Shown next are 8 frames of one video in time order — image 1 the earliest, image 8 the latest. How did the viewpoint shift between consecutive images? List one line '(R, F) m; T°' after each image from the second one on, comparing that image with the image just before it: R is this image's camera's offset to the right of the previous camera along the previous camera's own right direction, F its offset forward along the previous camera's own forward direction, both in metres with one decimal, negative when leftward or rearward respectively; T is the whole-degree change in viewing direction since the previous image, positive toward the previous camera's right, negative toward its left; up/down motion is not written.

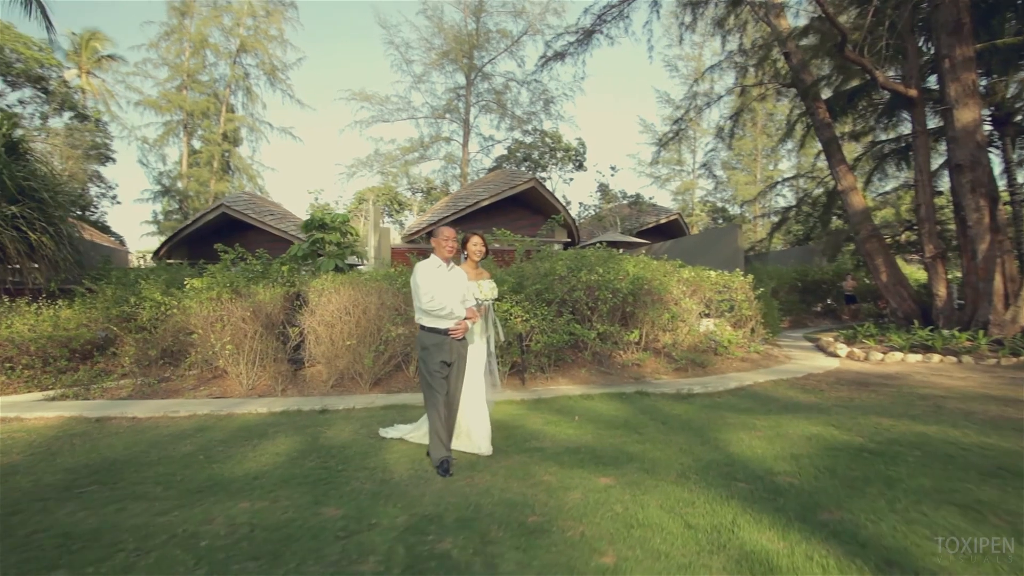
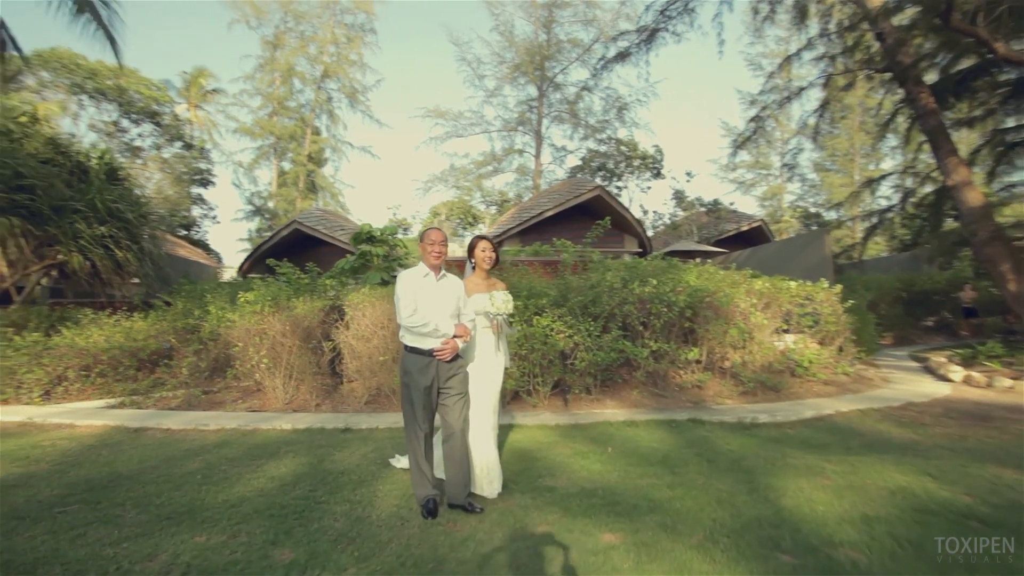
(+0.6, +0.7) m; -9°
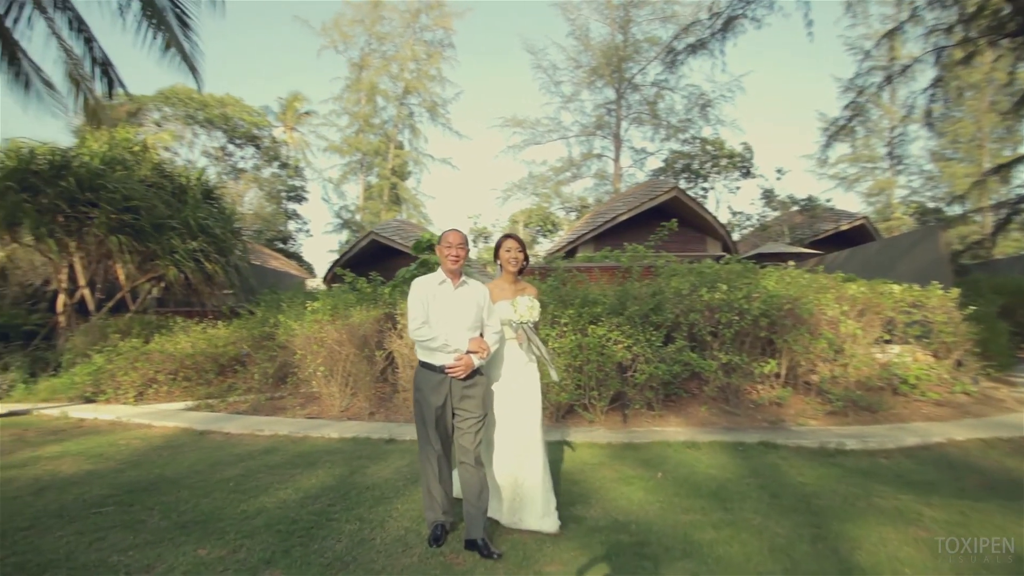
(+0.5, +0.4) m; -9°
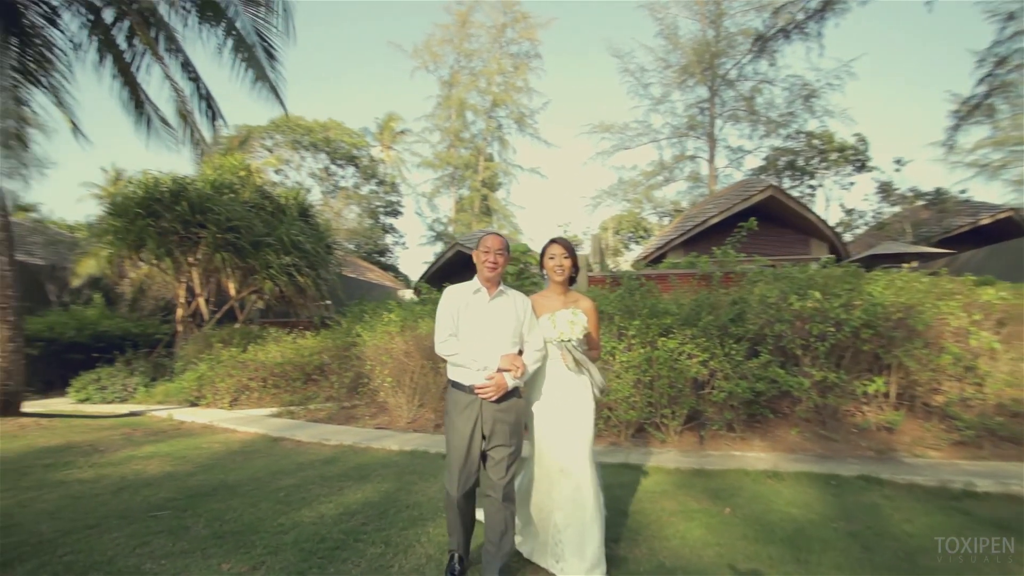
(+0.4, +0.4) m; -10°
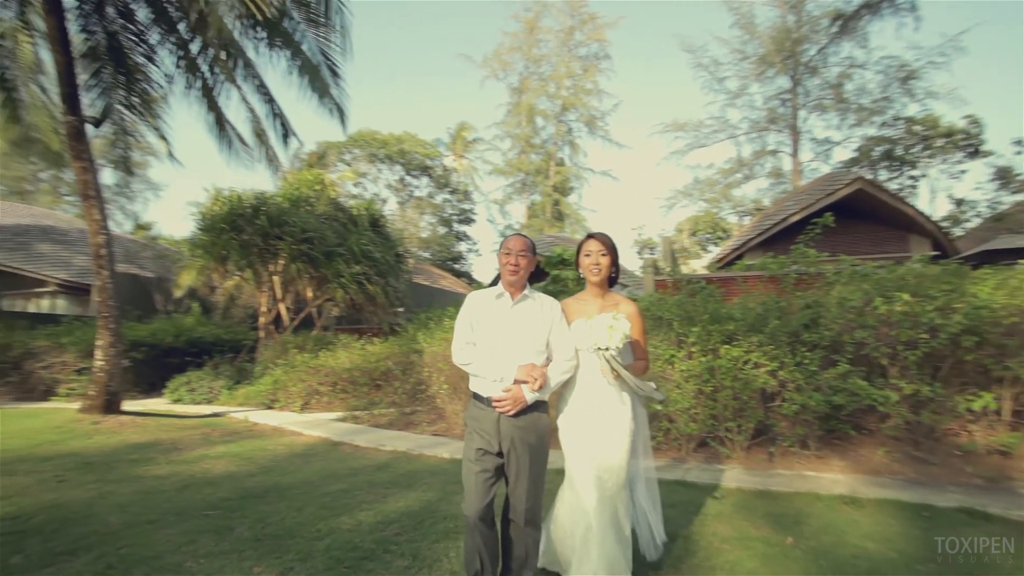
(+0.3, +0.2) m; -8°
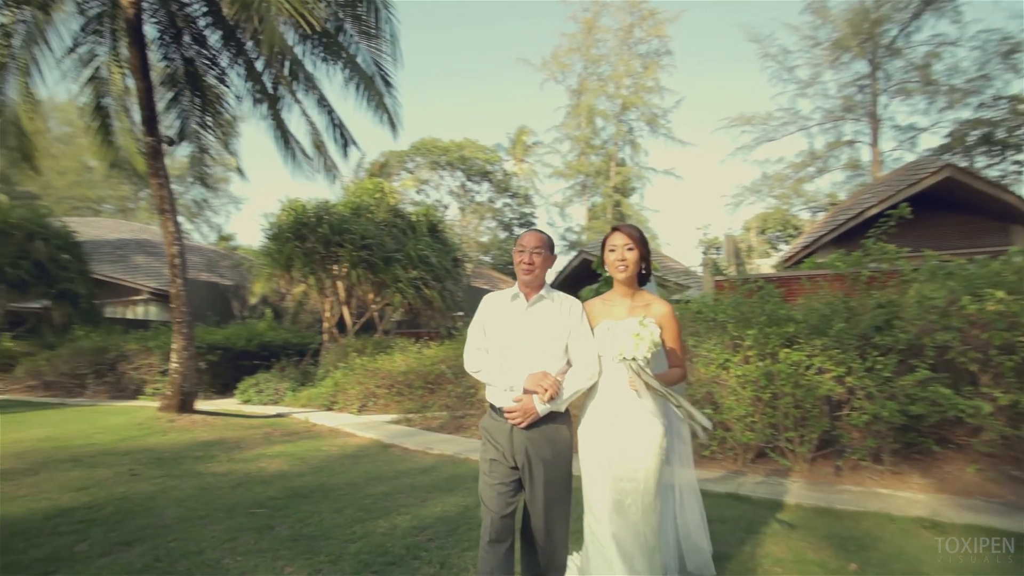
(+0.3, +0.1) m; -7°
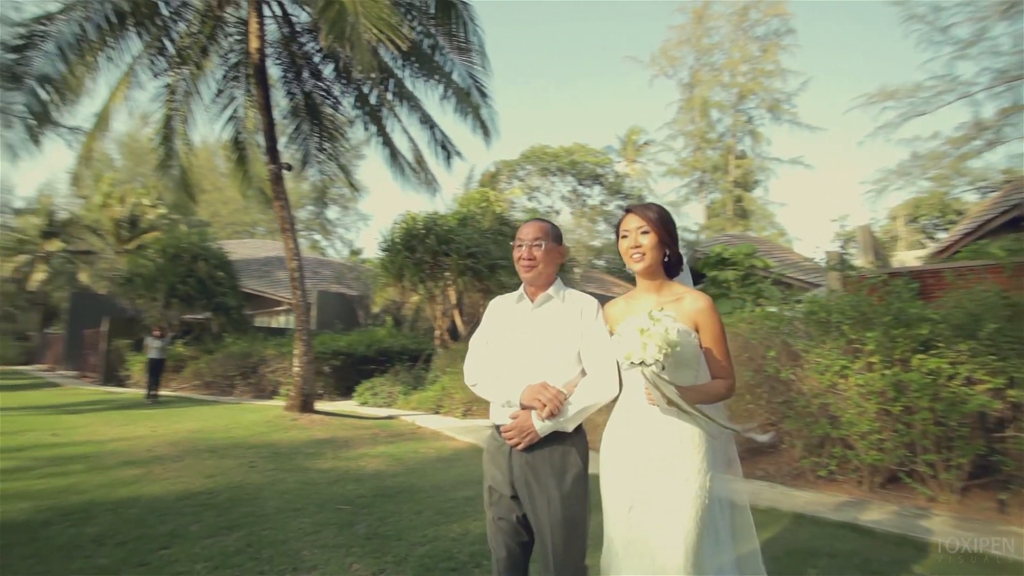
(+0.4, +0.2) m; -13°
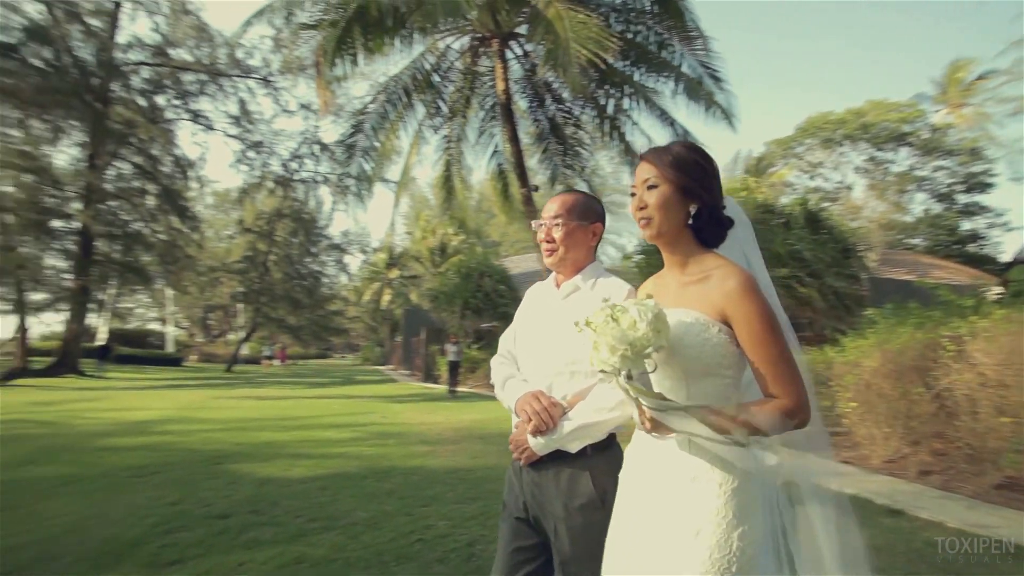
(+0.7, 0.0) m; -29°
